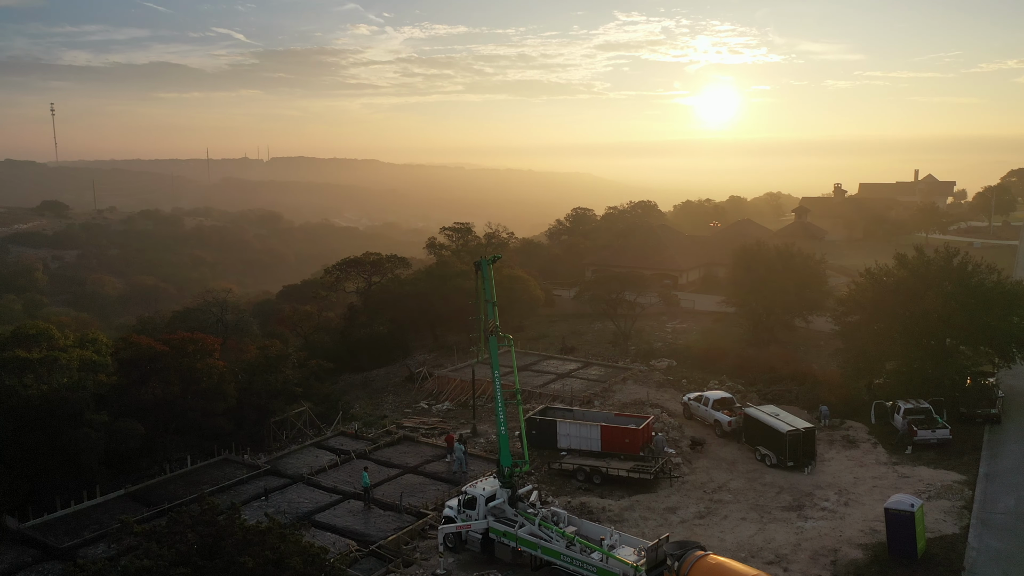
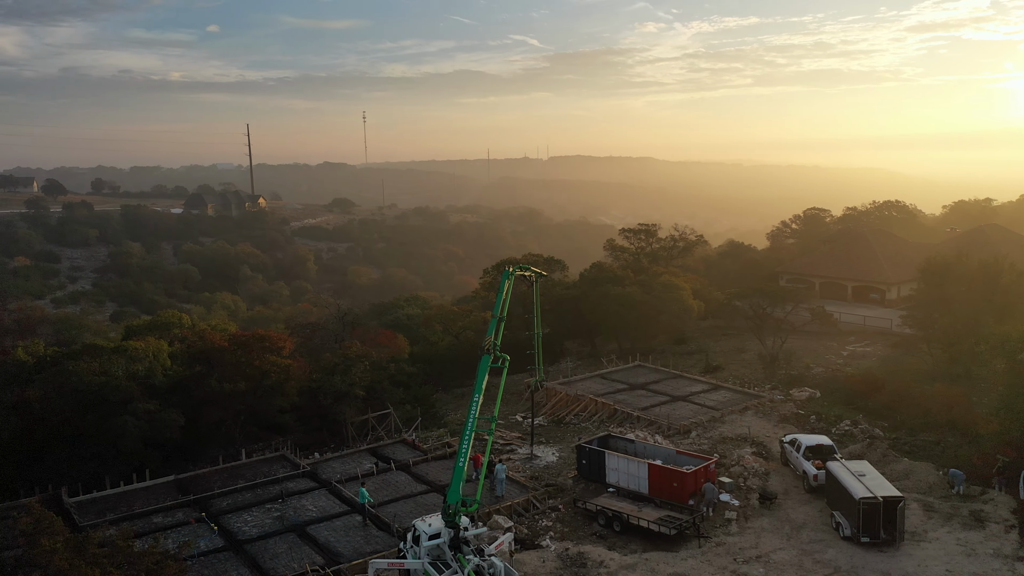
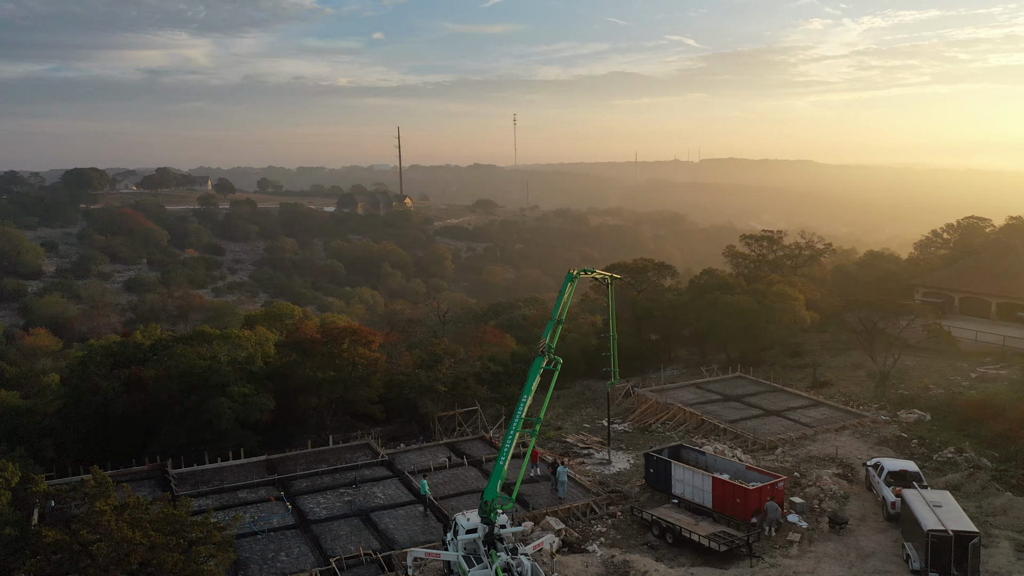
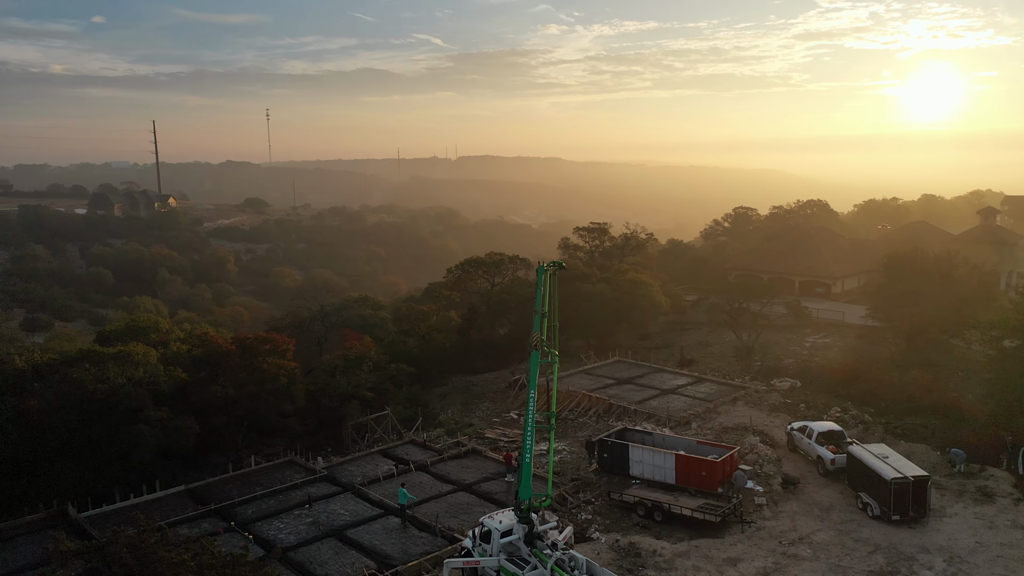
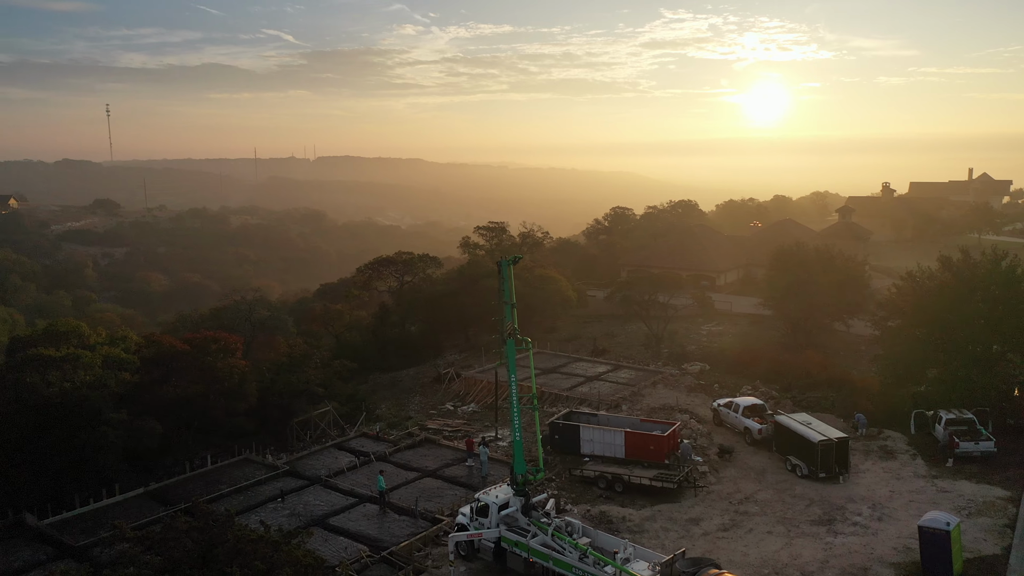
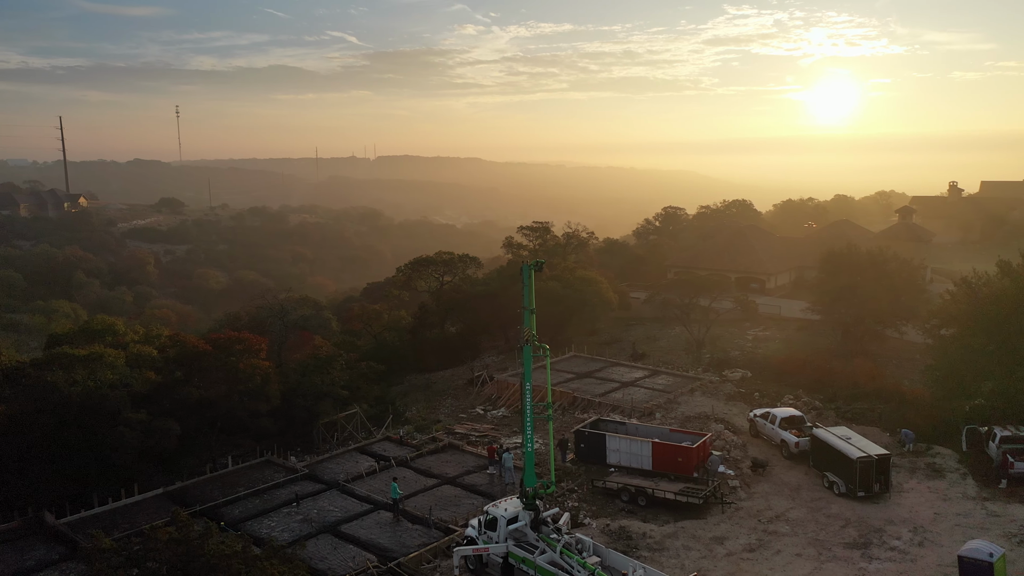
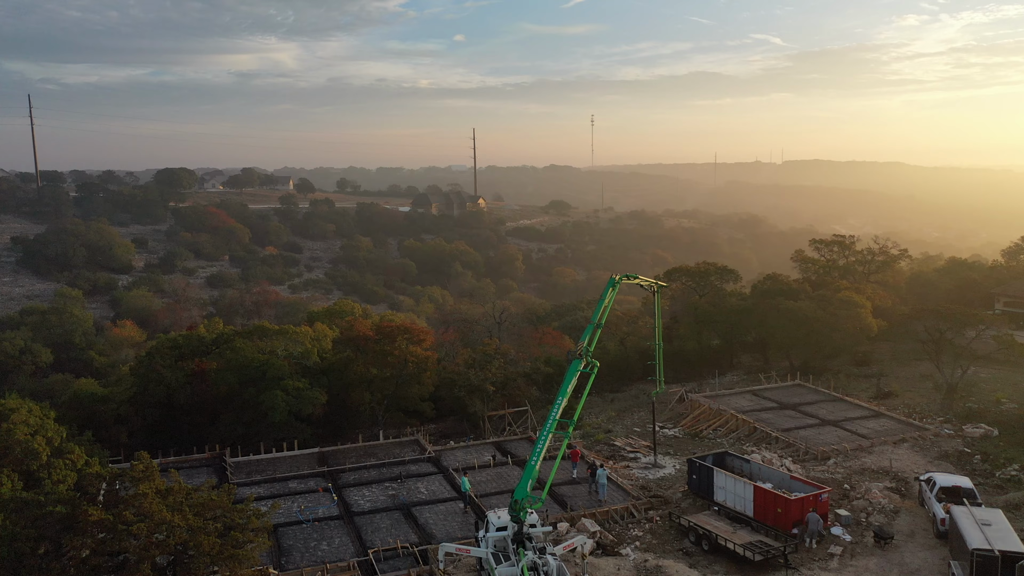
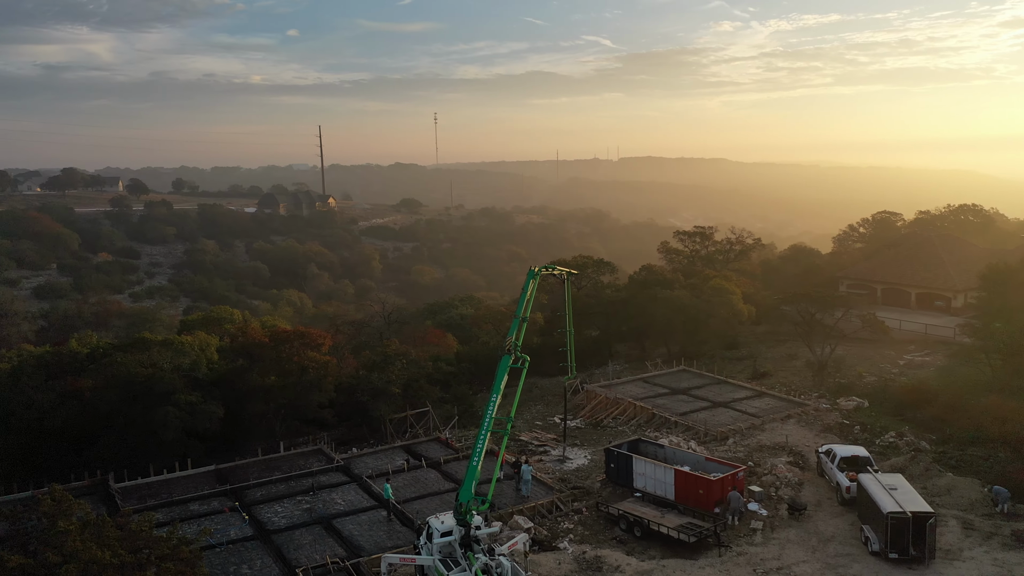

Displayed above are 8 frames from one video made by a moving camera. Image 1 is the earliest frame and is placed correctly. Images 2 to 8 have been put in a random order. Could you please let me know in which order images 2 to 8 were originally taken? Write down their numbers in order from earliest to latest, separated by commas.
5, 6, 4, 2, 8, 3, 7
